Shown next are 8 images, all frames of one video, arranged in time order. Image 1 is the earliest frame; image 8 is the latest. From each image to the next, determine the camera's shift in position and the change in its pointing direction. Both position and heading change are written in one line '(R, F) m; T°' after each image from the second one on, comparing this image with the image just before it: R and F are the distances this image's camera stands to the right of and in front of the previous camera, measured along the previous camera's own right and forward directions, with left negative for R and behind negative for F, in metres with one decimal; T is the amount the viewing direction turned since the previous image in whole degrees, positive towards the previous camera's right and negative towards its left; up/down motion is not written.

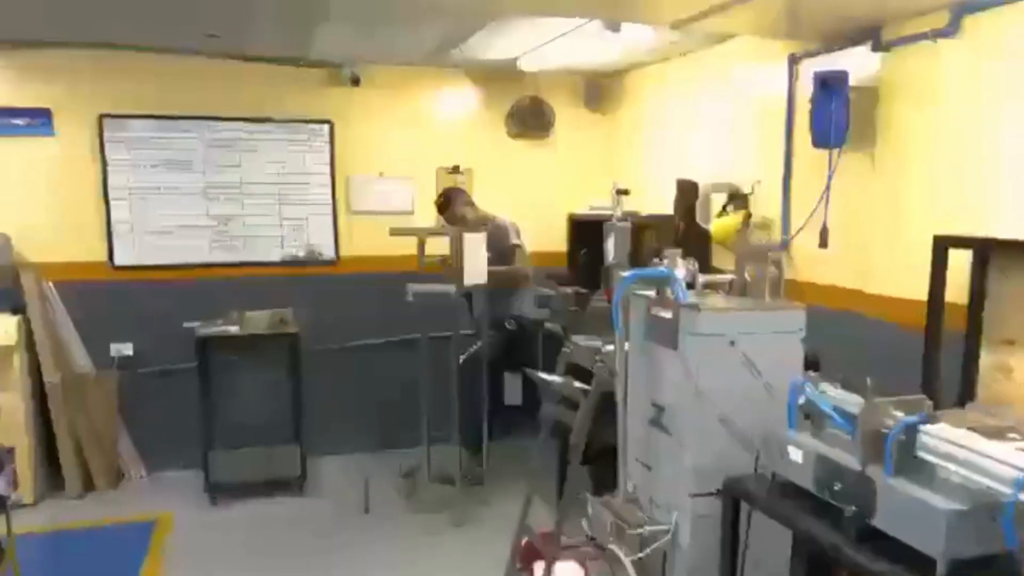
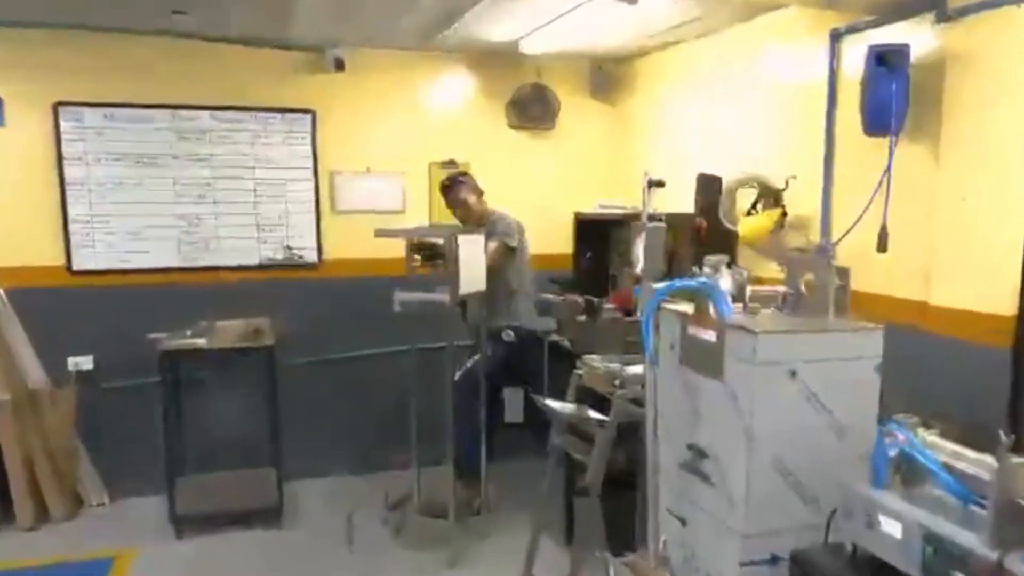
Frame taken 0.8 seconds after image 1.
(0.0, +0.5) m; 0°
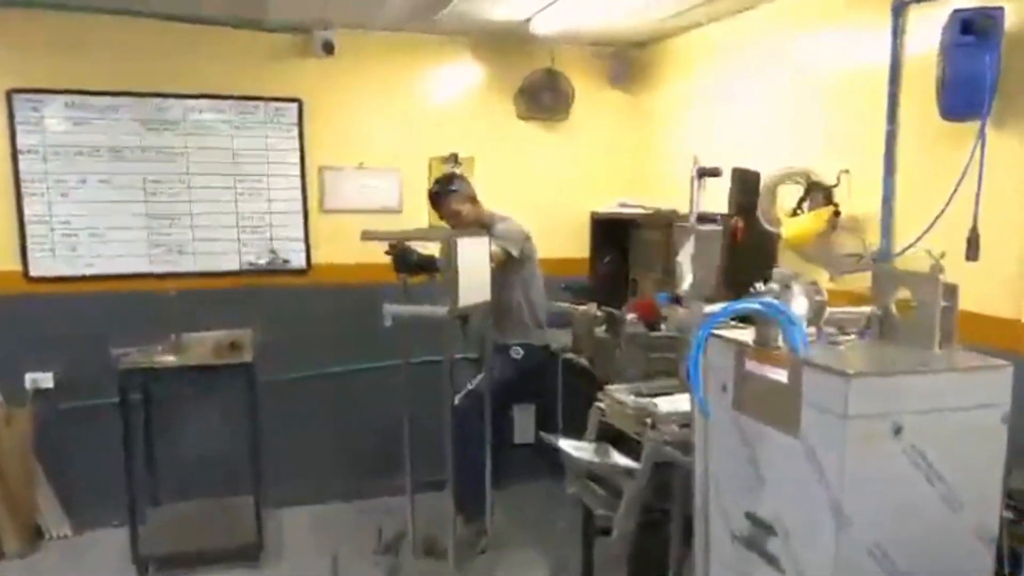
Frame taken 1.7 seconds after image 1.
(0.0, +0.5) m; -1°
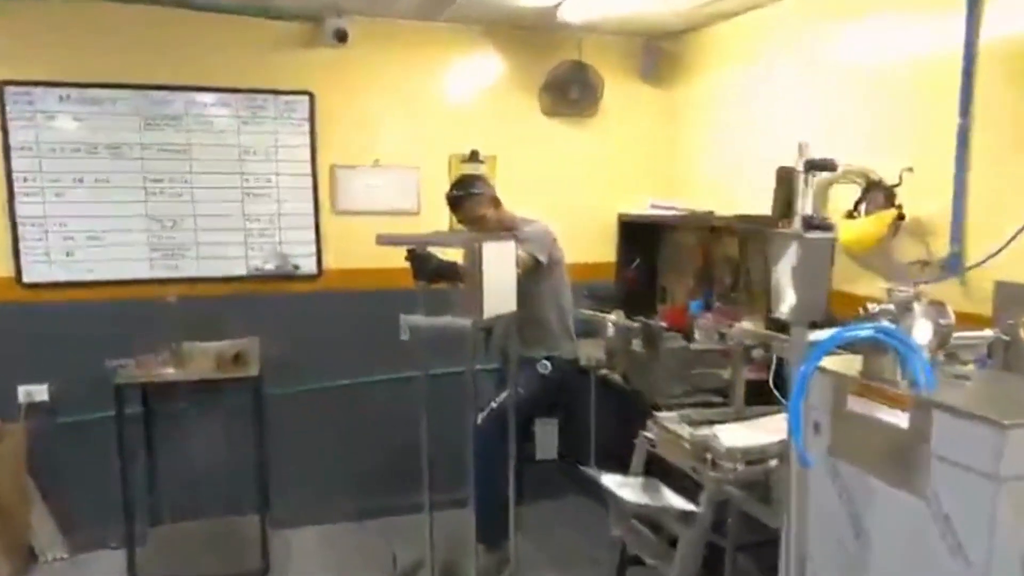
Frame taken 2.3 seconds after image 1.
(-0.1, +0.3) m; -1°
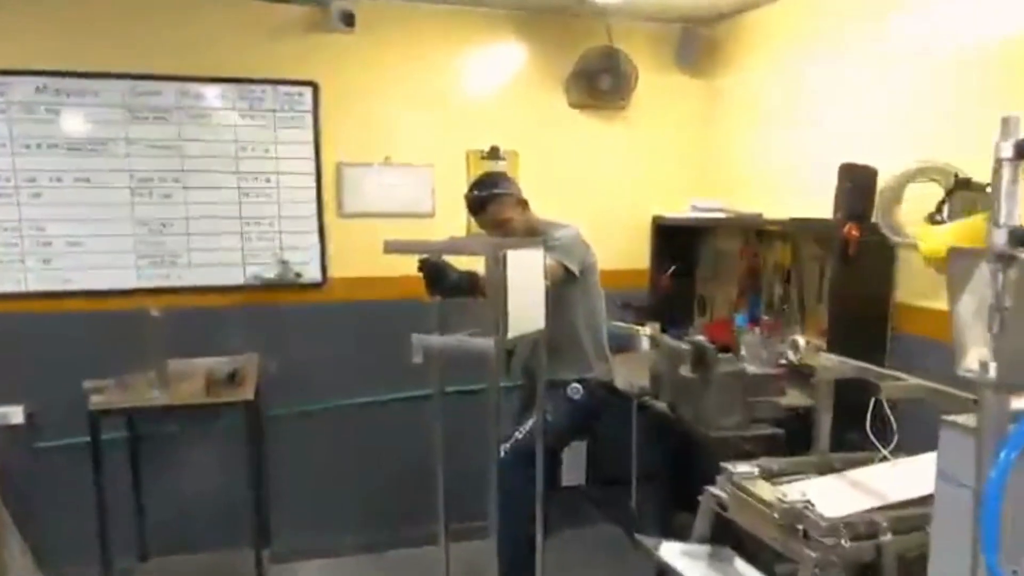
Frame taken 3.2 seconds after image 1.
(0.0, +0.4) m; -1°
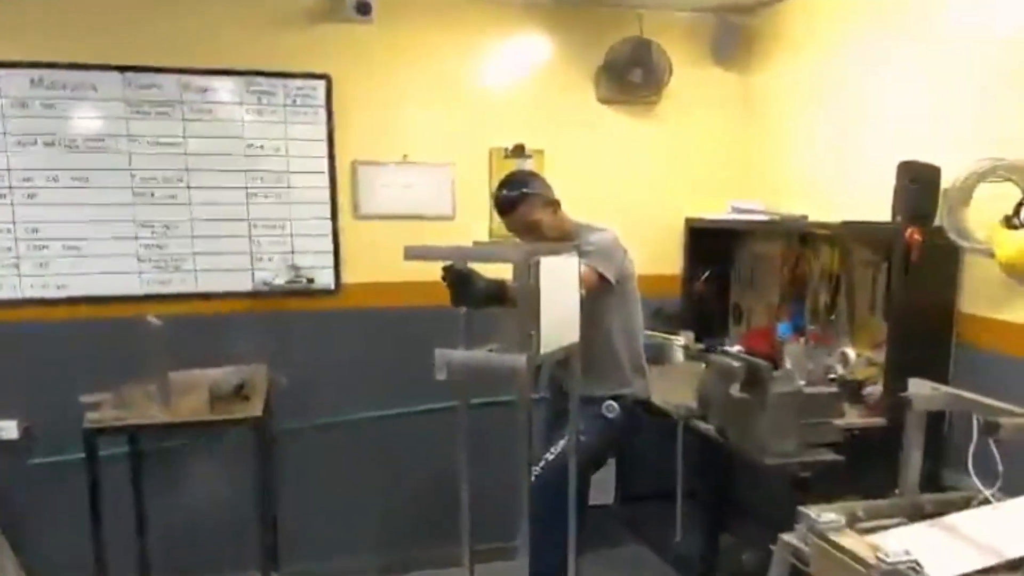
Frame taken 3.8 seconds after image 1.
(0.0, +0.2) m; -1°
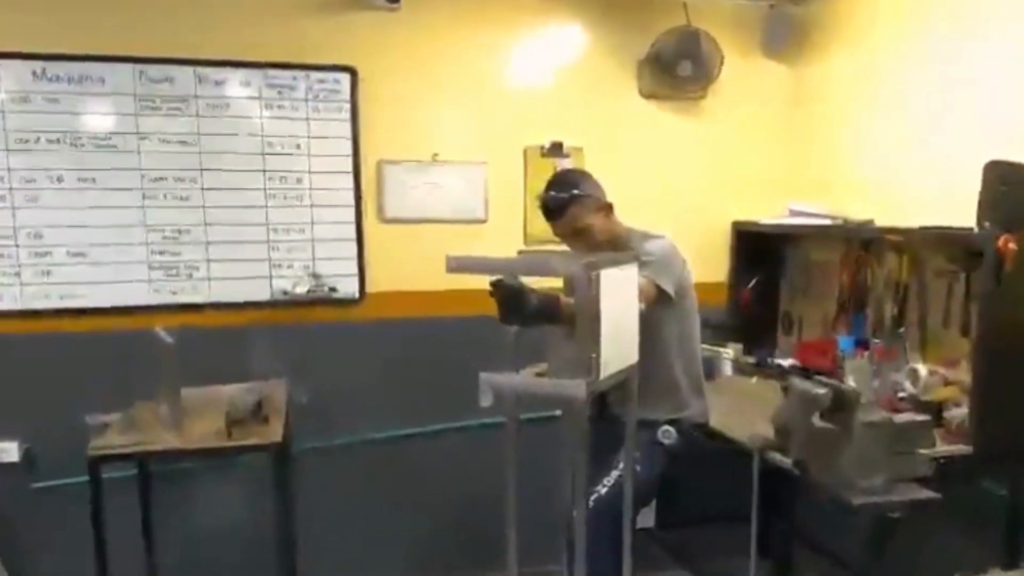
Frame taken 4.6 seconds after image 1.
(-0.1, +0.2) m; -1°
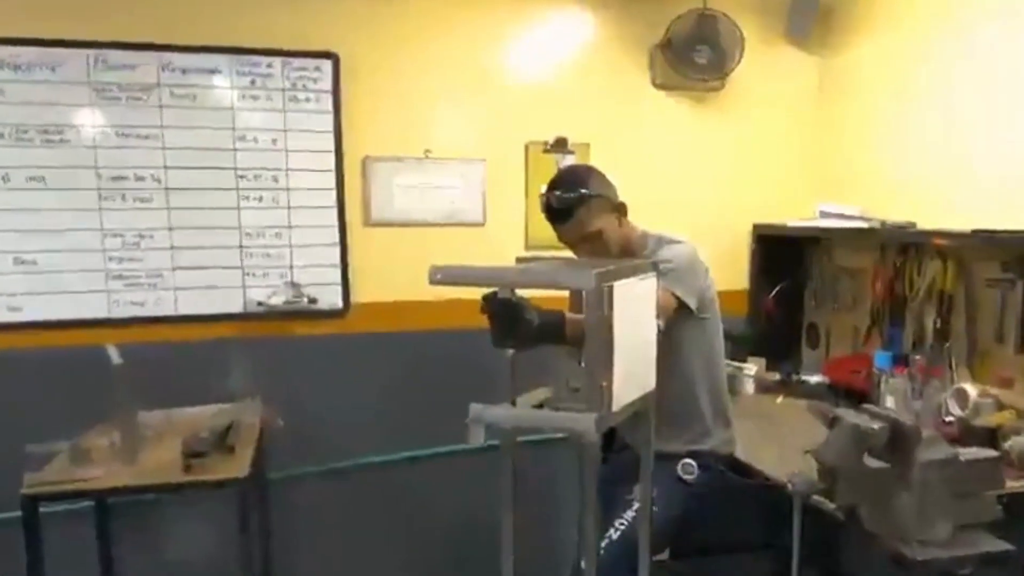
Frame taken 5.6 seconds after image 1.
(0.0, +0.3) m; 0°
